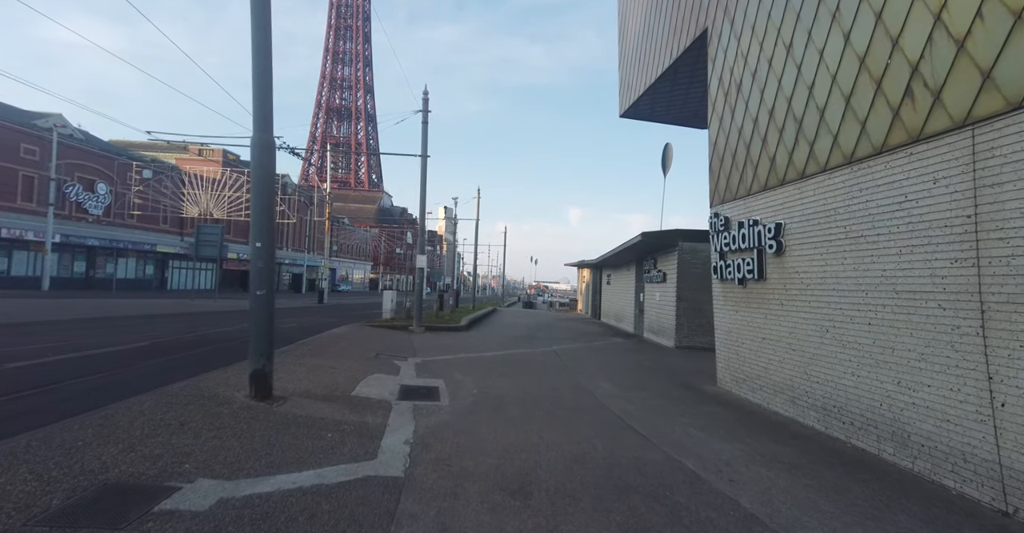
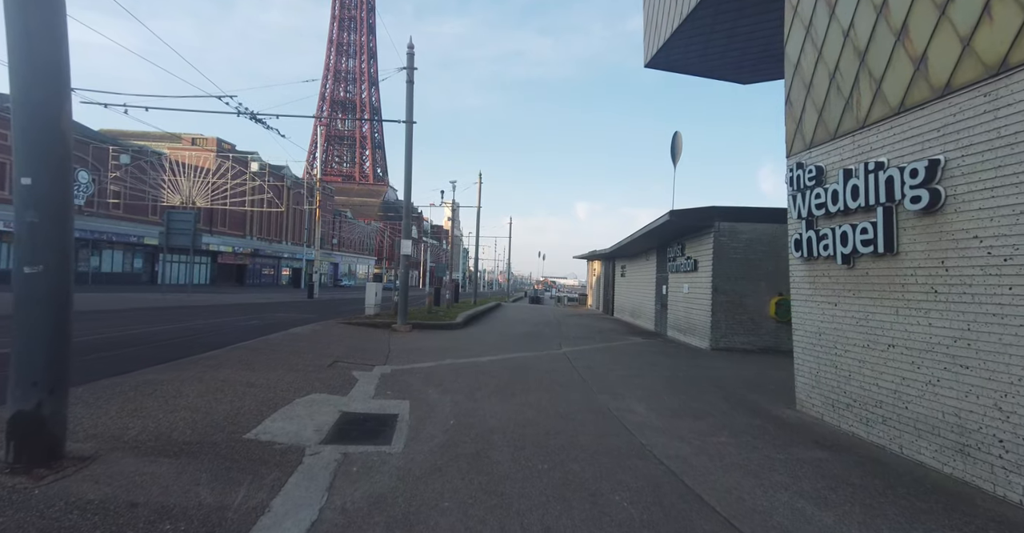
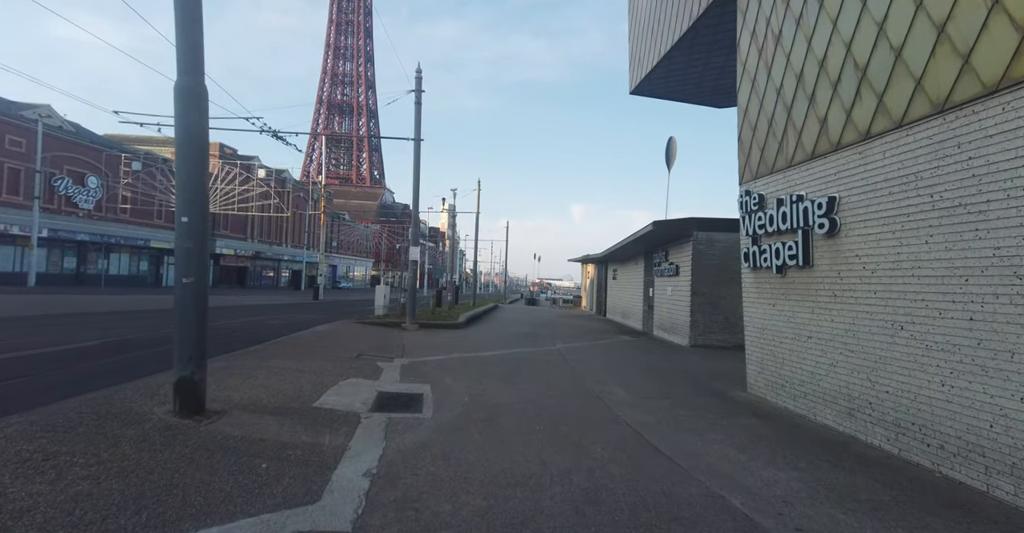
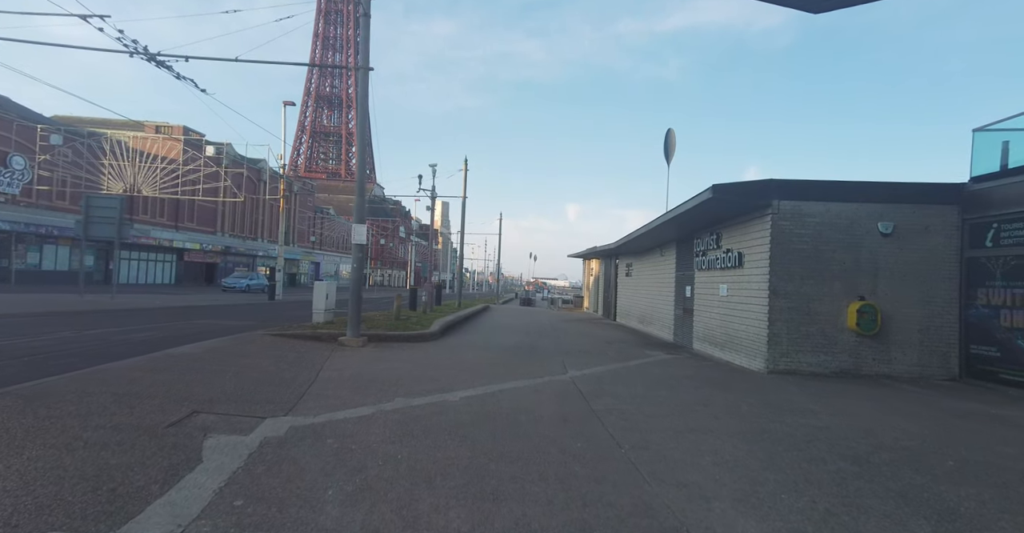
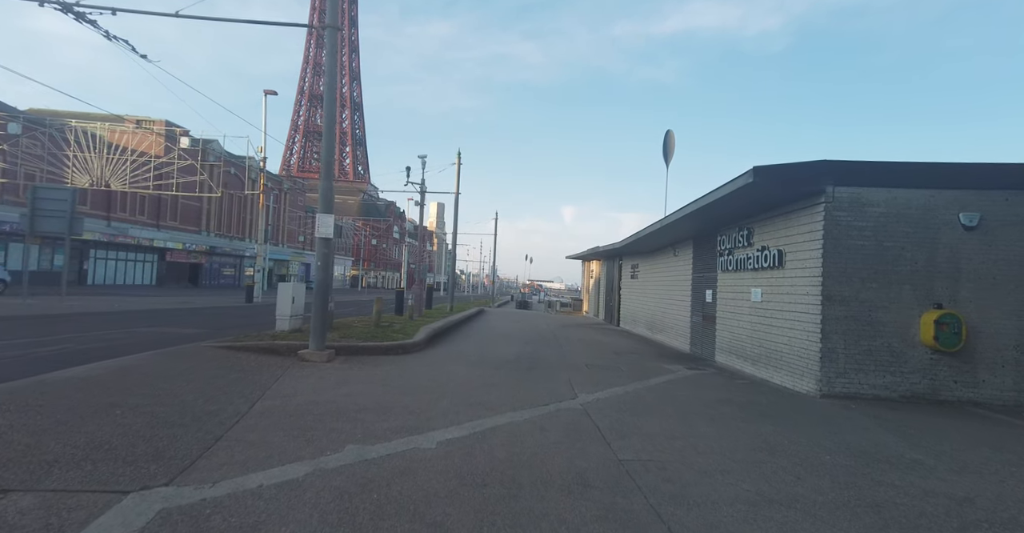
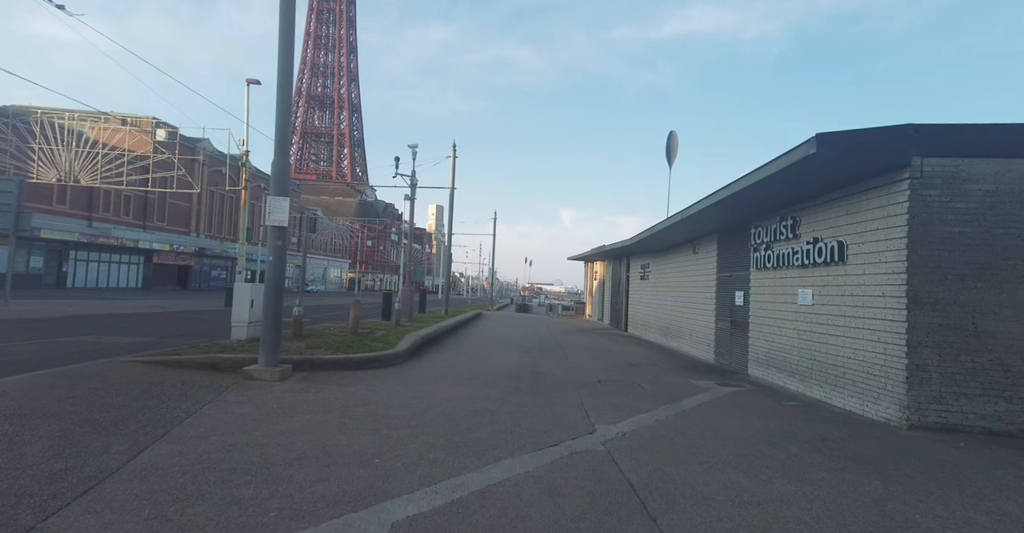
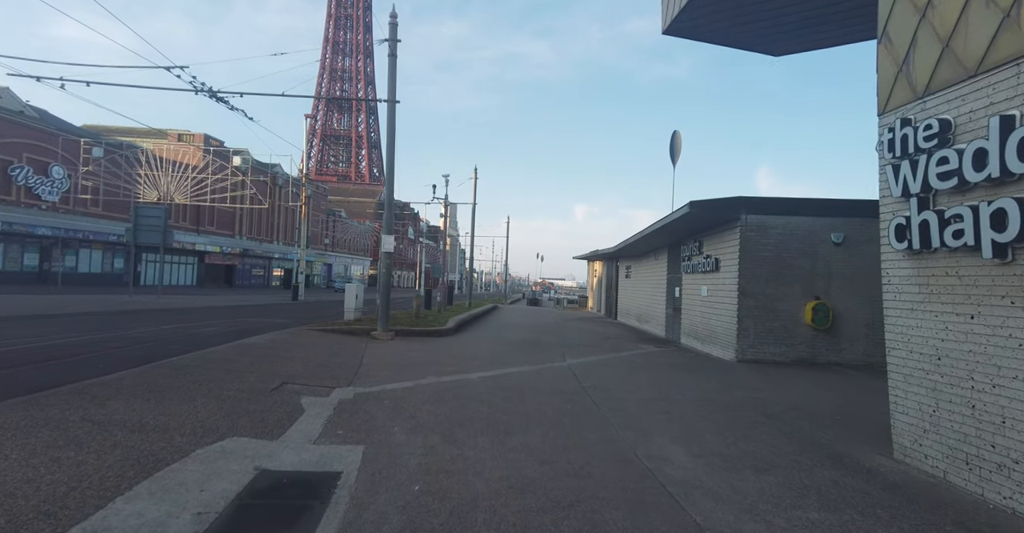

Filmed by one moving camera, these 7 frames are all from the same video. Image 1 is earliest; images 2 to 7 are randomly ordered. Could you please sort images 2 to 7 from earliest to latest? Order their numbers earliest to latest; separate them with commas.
3, 2, 7, 4, 5, 6
